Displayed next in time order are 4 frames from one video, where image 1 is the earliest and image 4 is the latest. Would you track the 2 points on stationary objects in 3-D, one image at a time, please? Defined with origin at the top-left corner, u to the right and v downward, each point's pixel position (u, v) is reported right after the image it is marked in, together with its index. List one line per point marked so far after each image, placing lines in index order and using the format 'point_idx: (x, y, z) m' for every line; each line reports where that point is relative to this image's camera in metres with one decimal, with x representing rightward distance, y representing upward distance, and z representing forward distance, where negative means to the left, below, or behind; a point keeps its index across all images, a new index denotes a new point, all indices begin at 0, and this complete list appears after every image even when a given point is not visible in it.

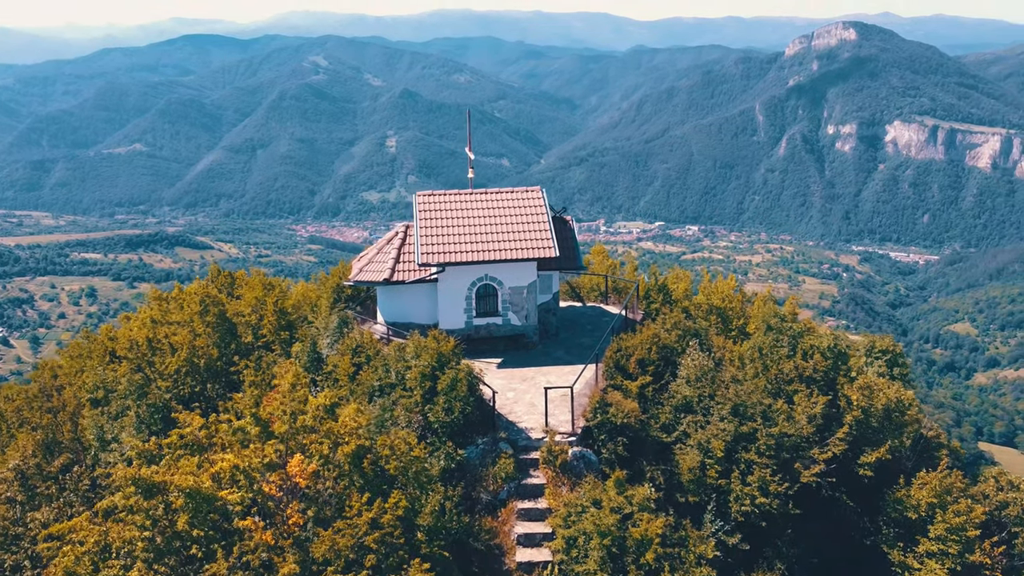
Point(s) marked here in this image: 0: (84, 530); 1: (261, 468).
0: (-7.2, -3.9, +13.2) m
1: (-4.4, -3.2, +13.7) m
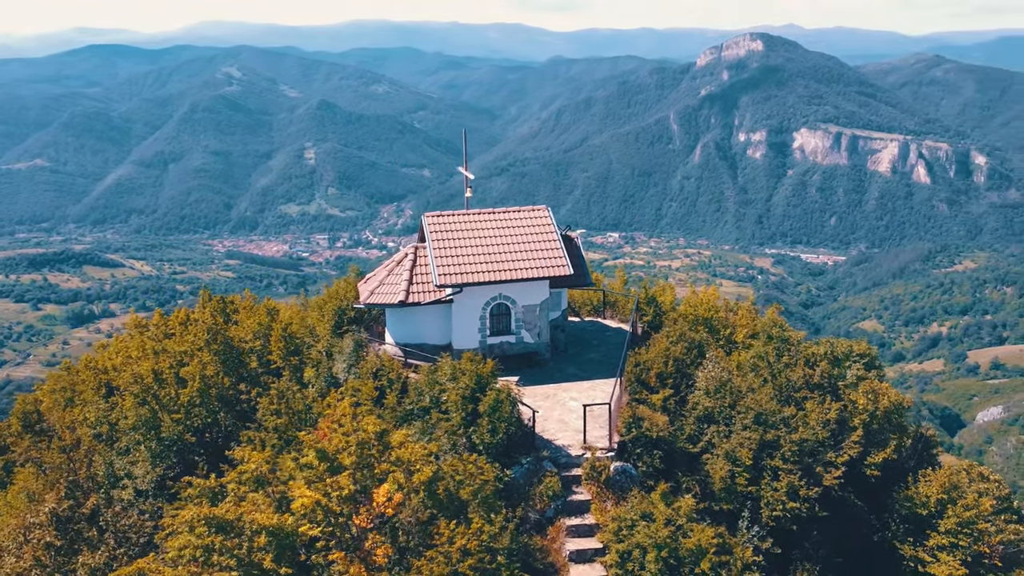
0: (-5.8, -4.5, +12.9) m
1: (-3.1, -3.8, +13.6) m
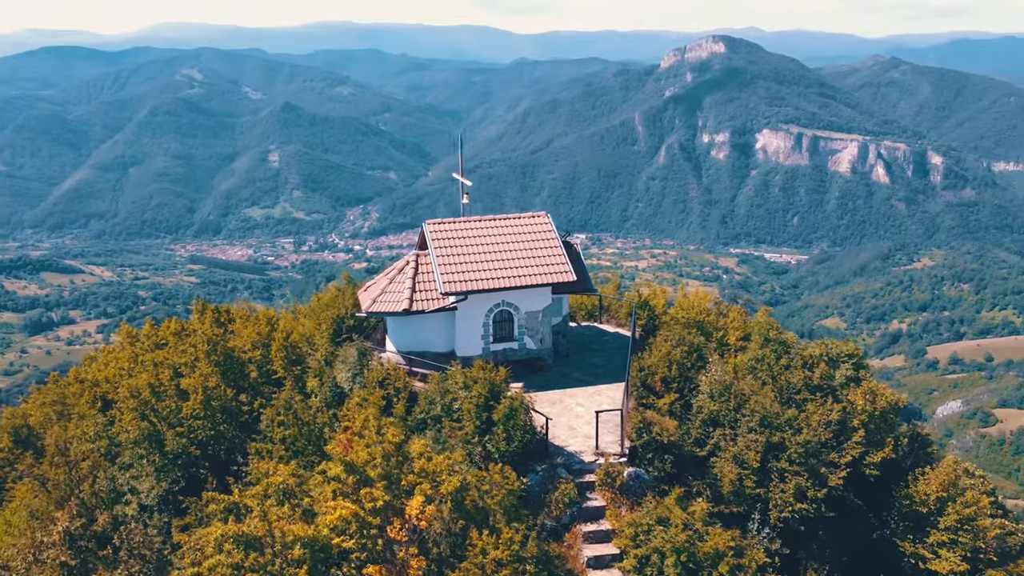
0: (-5.2, -4.7, +12.7) m
1: (-2.6, -4.0, +13.5) m
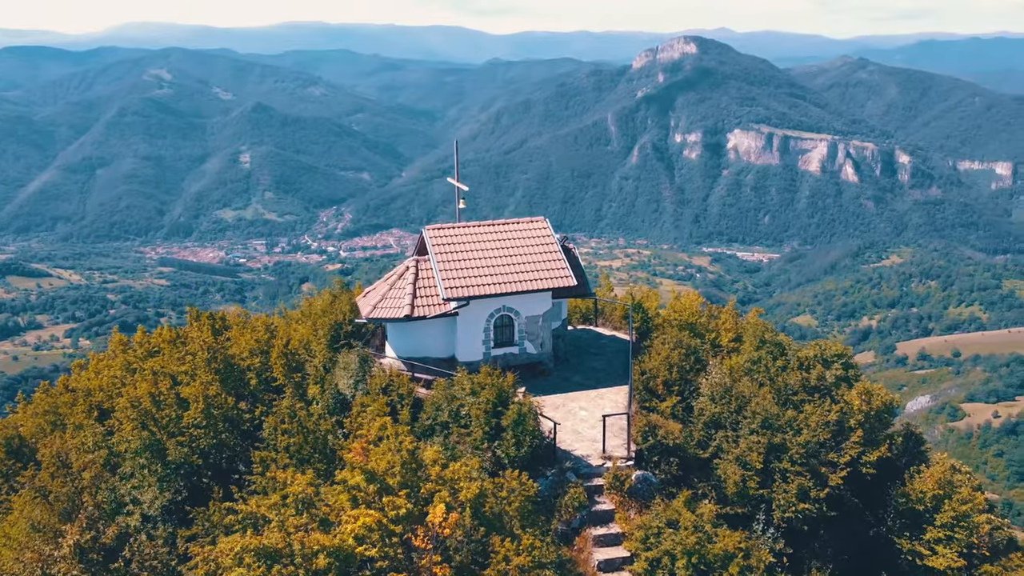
0: (-4.9, -4.9, +12.6) m
1: (-2.2, -4.1, +13.6) m
